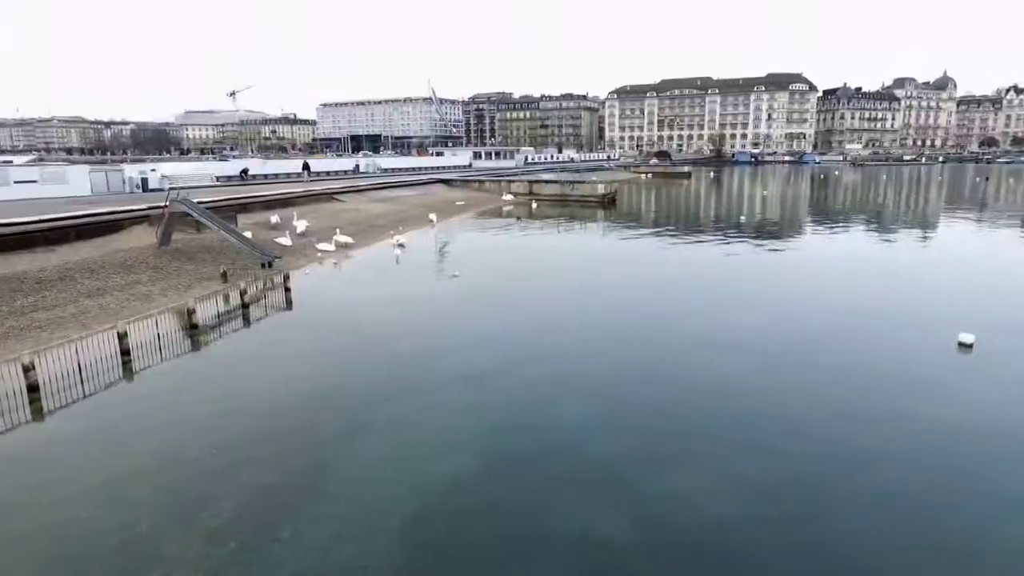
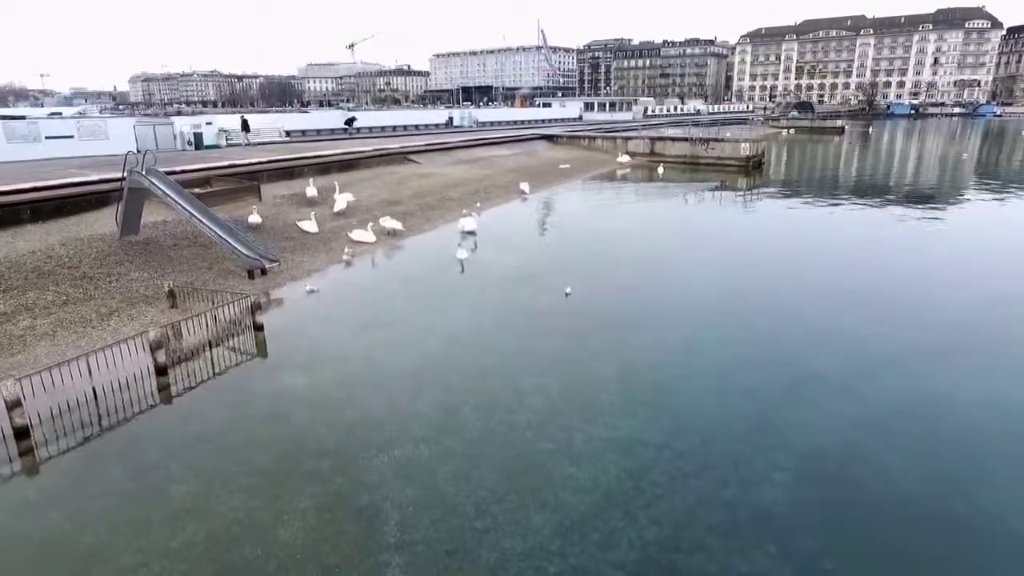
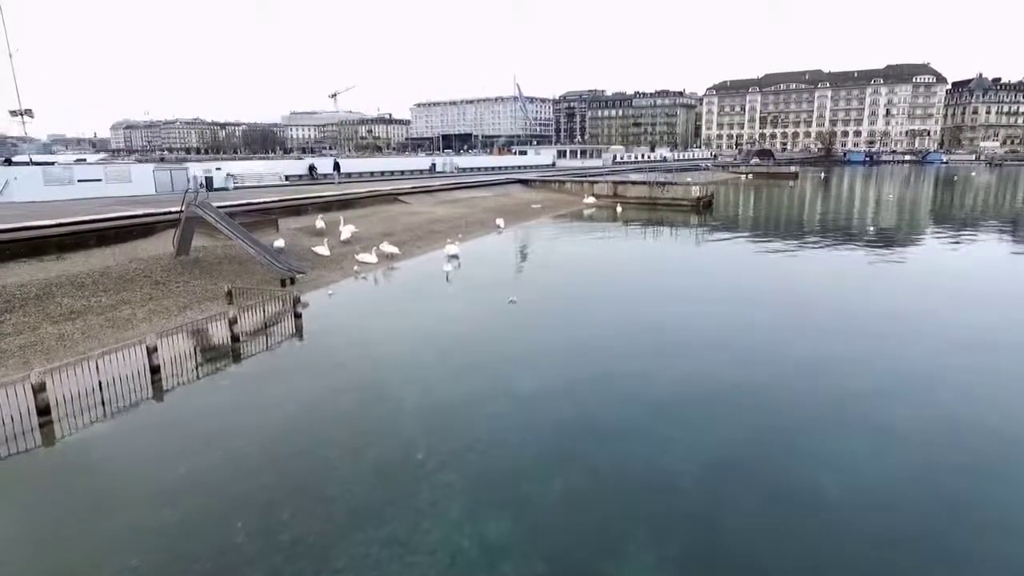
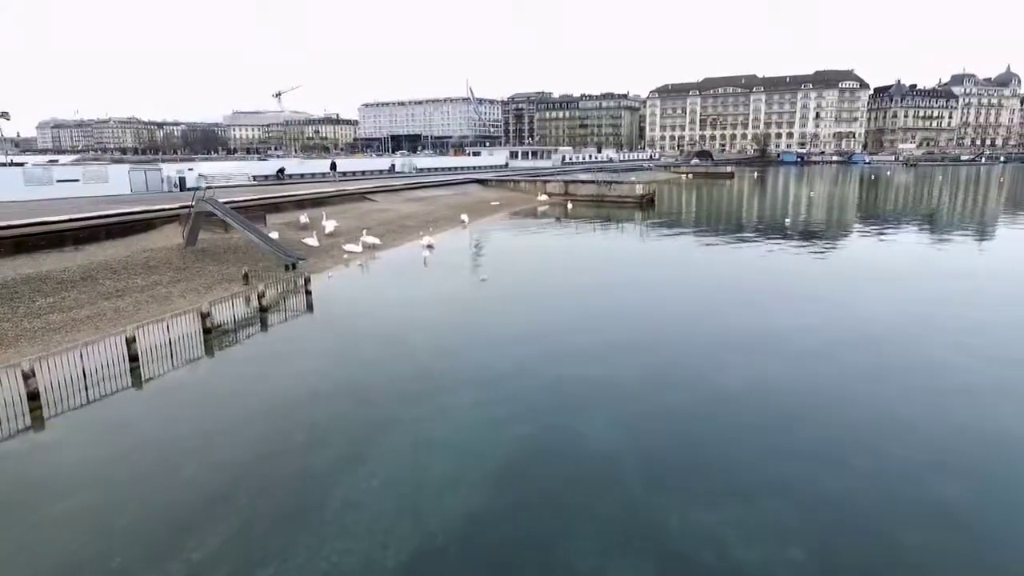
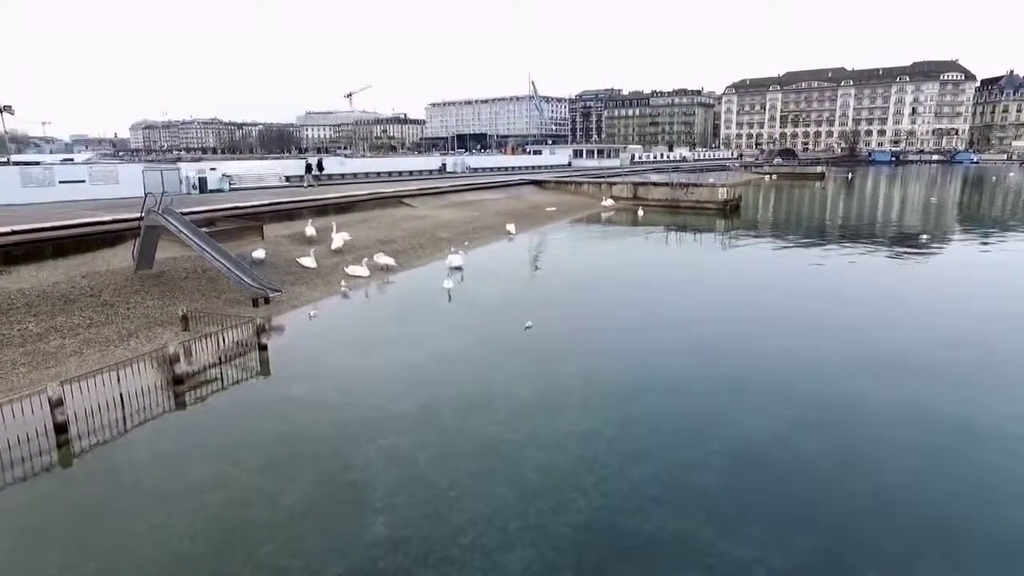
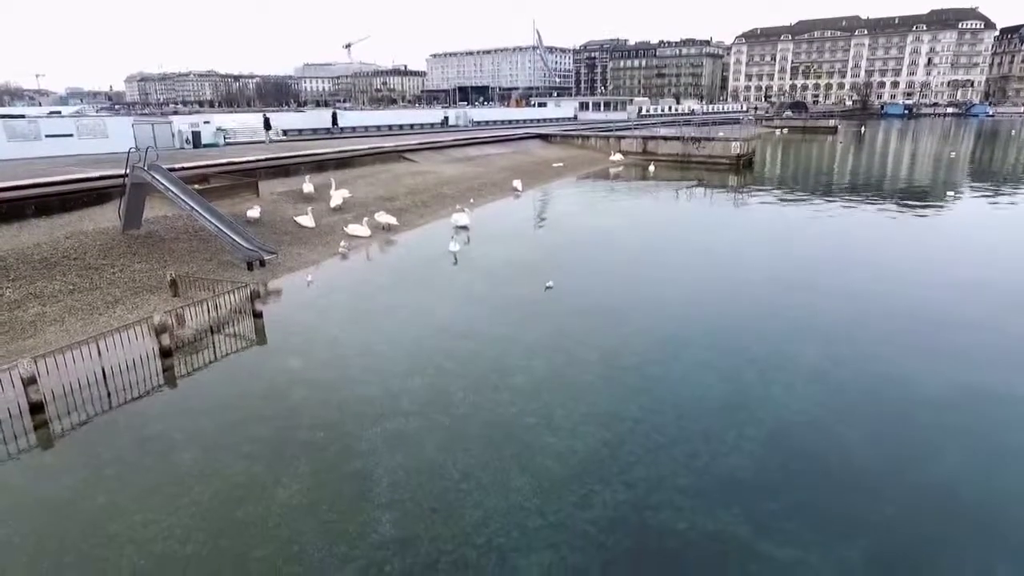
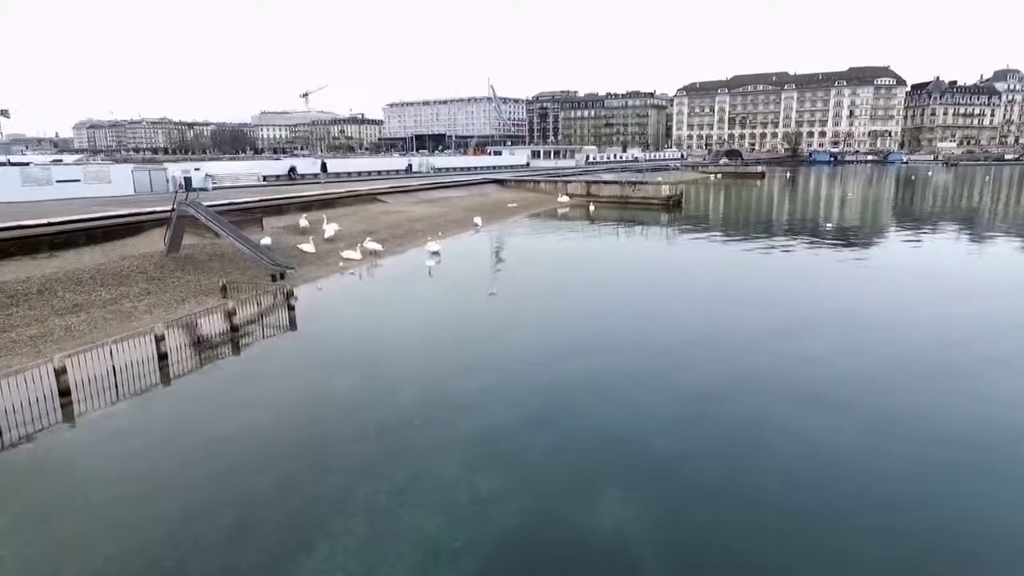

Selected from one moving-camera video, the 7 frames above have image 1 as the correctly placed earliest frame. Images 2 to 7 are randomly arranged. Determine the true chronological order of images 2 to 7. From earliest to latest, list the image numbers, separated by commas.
4, 7, 3, 5, 6, 2
